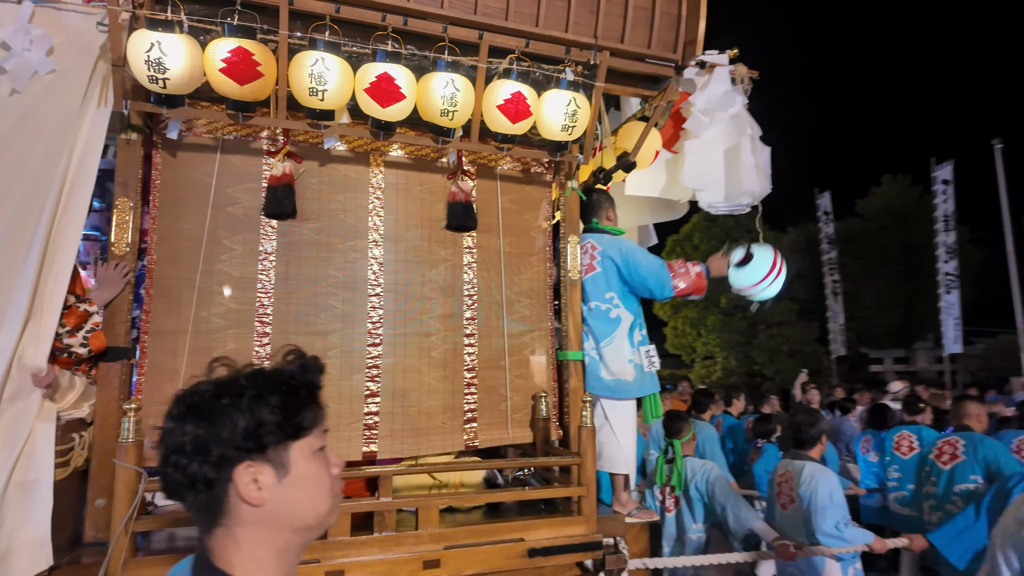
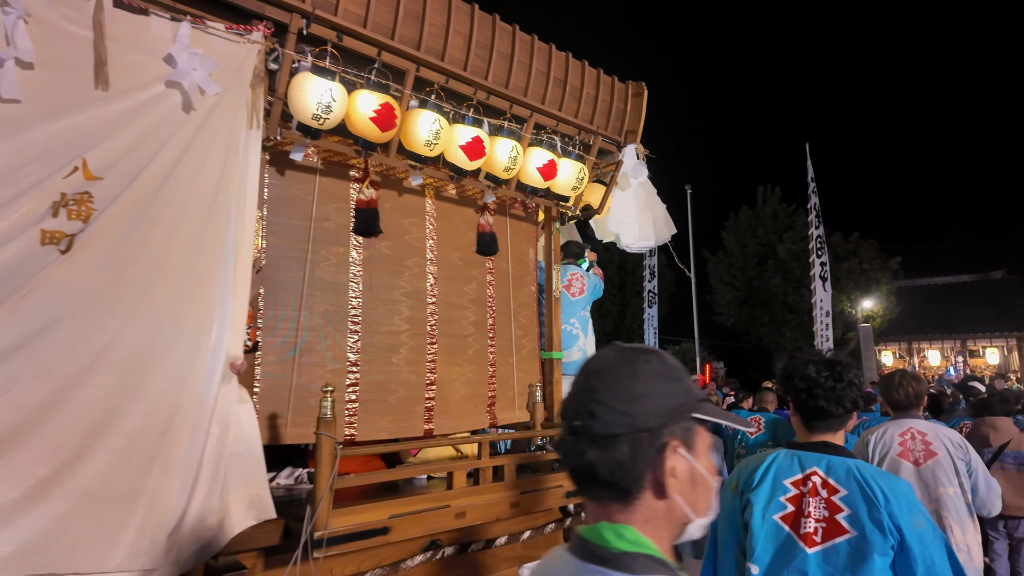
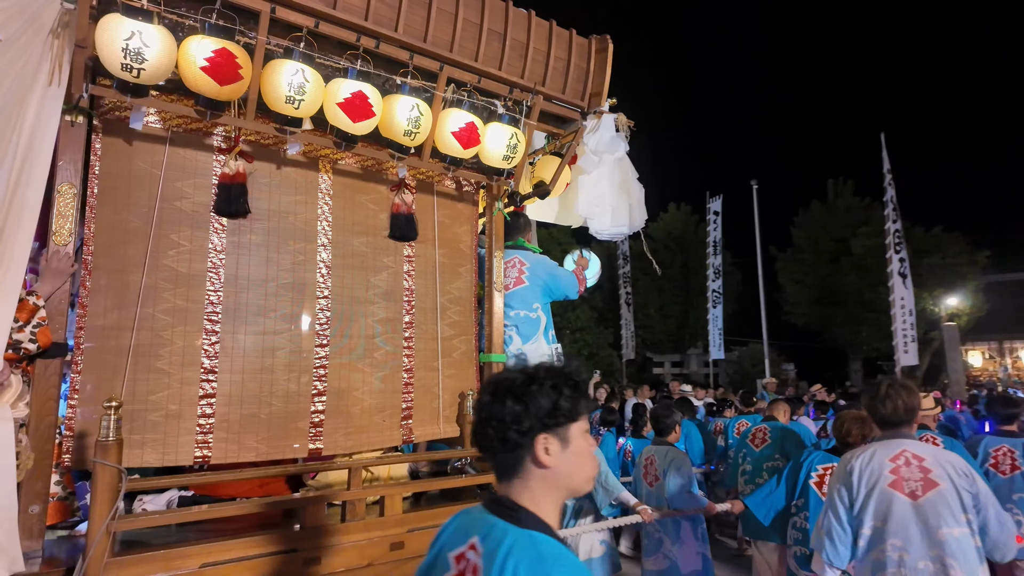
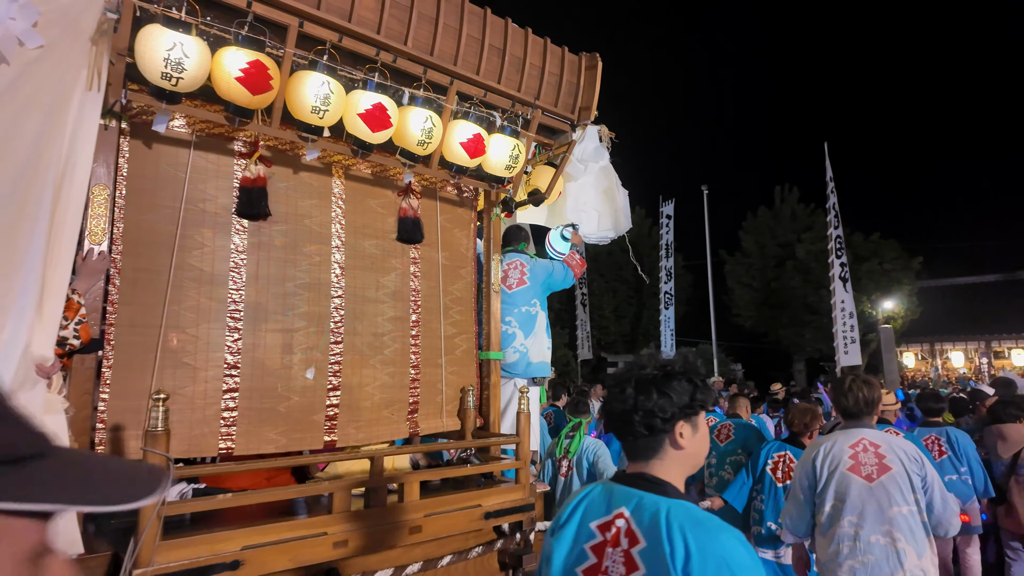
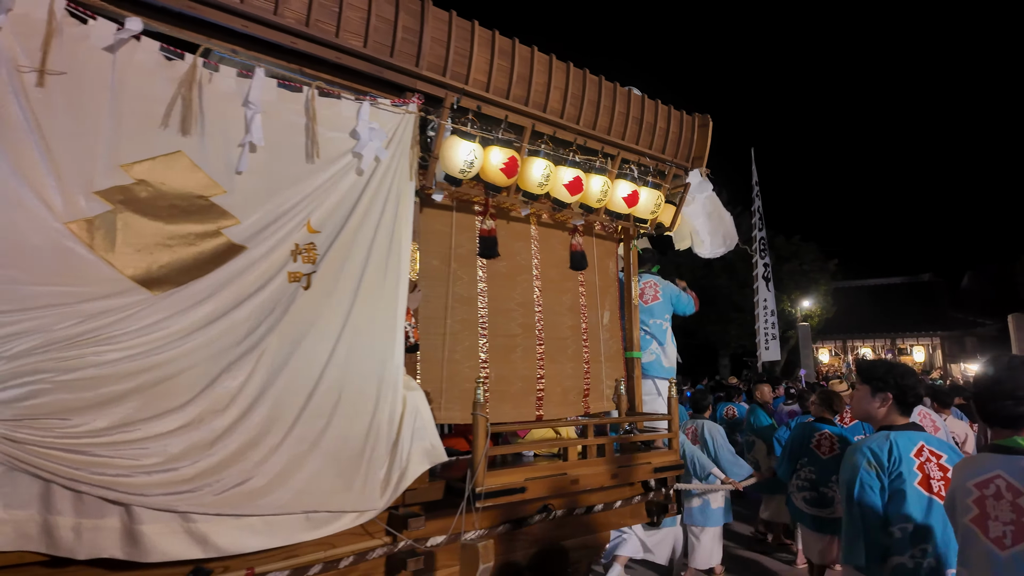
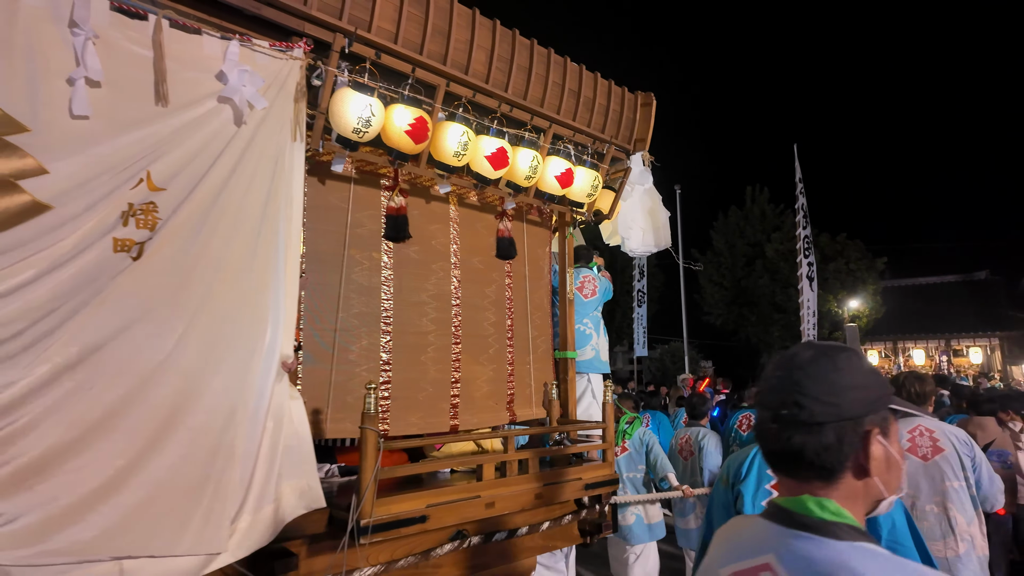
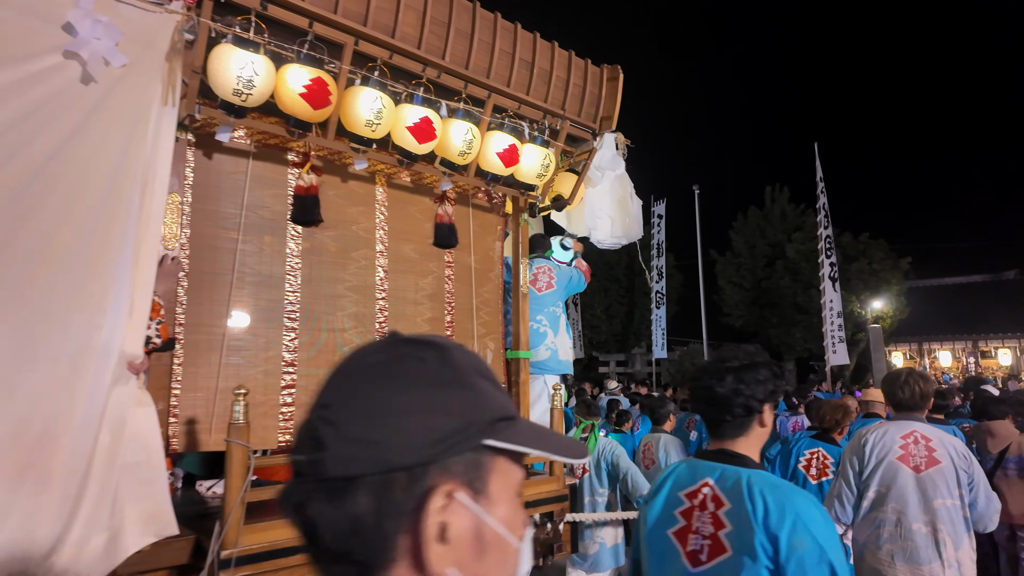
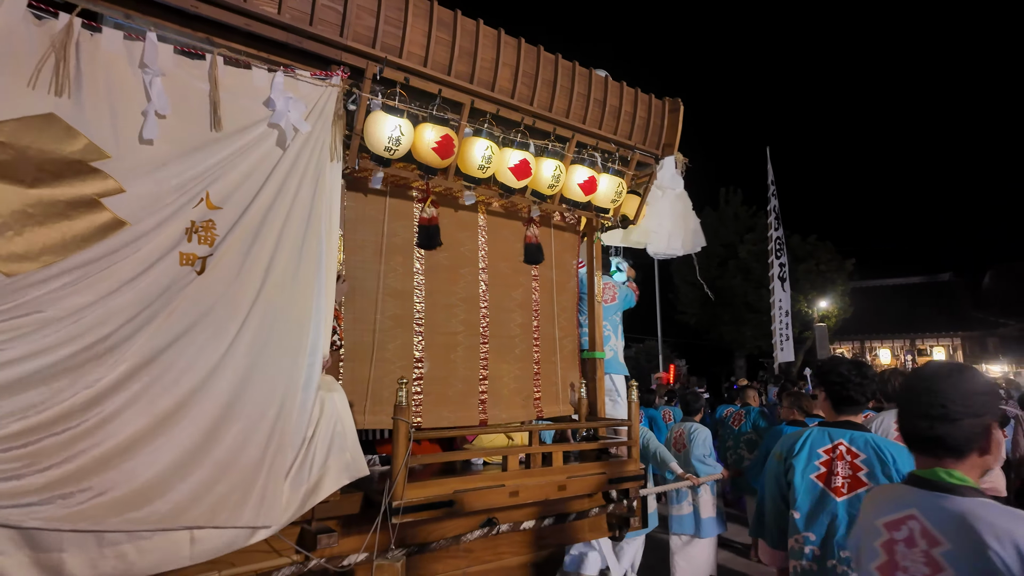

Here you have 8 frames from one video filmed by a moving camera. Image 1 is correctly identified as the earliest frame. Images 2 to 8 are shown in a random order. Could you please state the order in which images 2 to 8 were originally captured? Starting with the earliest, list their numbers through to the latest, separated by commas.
3, 4, 7, 2, 6, 8, 5
